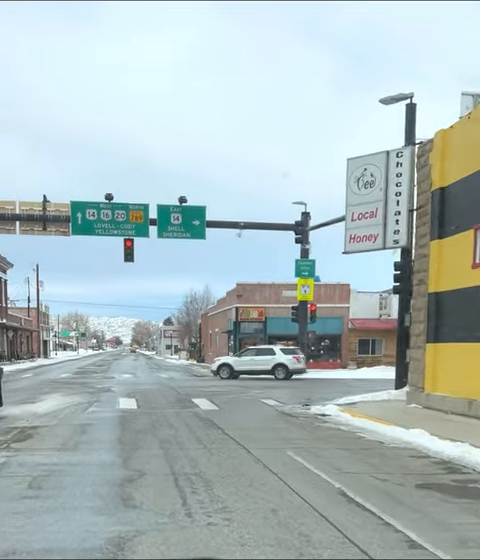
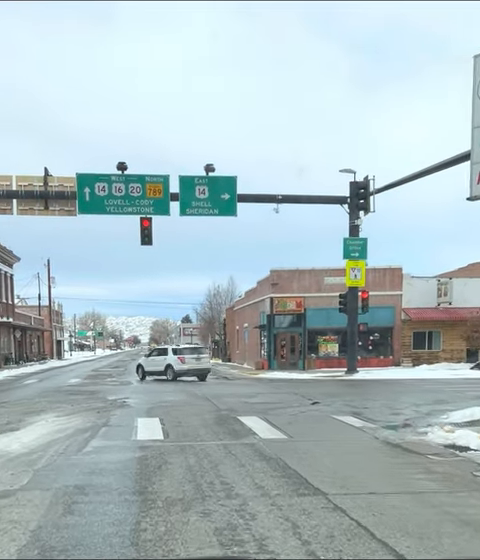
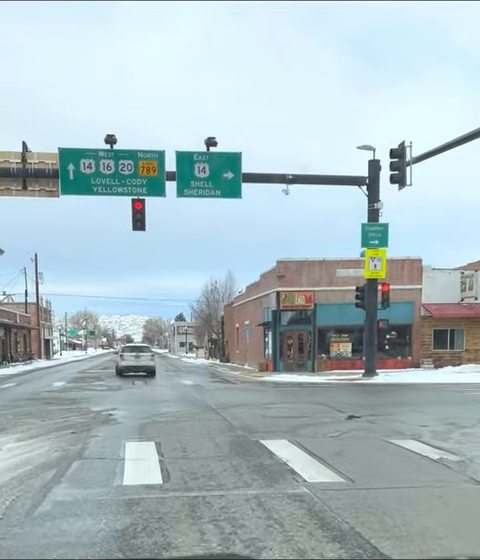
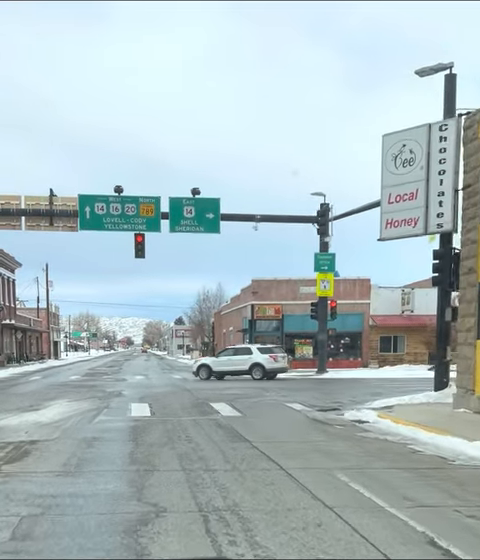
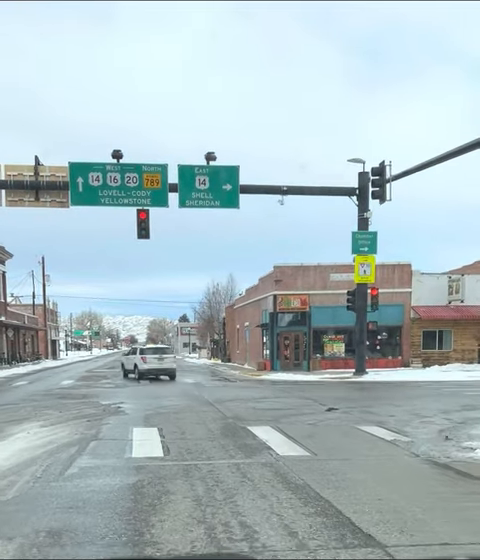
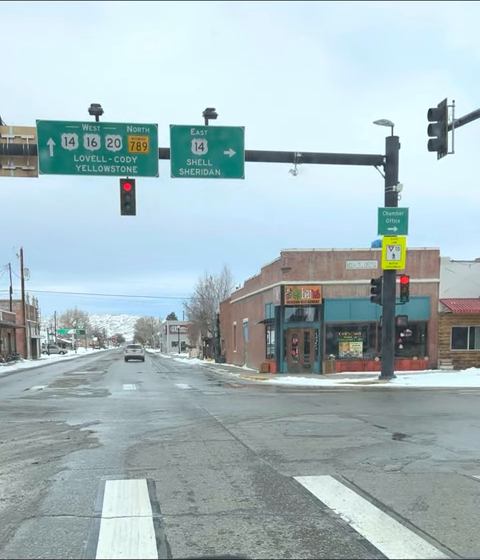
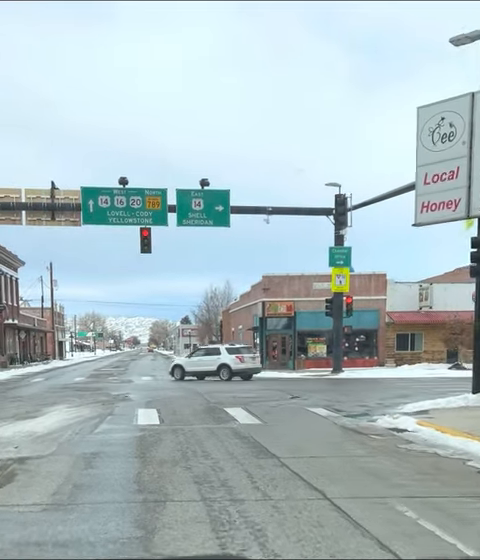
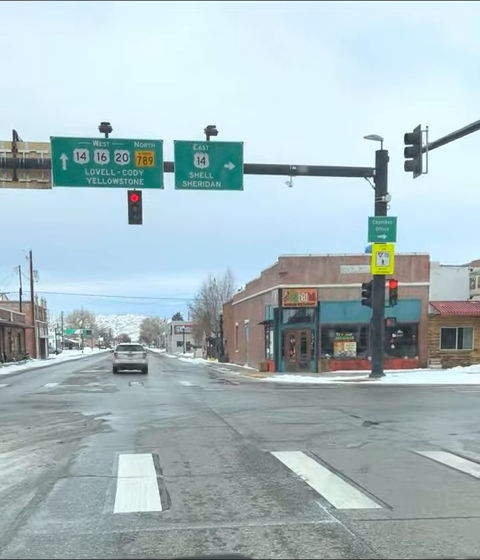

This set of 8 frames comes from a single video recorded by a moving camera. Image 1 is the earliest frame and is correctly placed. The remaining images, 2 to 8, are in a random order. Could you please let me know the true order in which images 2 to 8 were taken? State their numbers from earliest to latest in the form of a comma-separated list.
4, 7, 2, 5, 3, 8, 6
